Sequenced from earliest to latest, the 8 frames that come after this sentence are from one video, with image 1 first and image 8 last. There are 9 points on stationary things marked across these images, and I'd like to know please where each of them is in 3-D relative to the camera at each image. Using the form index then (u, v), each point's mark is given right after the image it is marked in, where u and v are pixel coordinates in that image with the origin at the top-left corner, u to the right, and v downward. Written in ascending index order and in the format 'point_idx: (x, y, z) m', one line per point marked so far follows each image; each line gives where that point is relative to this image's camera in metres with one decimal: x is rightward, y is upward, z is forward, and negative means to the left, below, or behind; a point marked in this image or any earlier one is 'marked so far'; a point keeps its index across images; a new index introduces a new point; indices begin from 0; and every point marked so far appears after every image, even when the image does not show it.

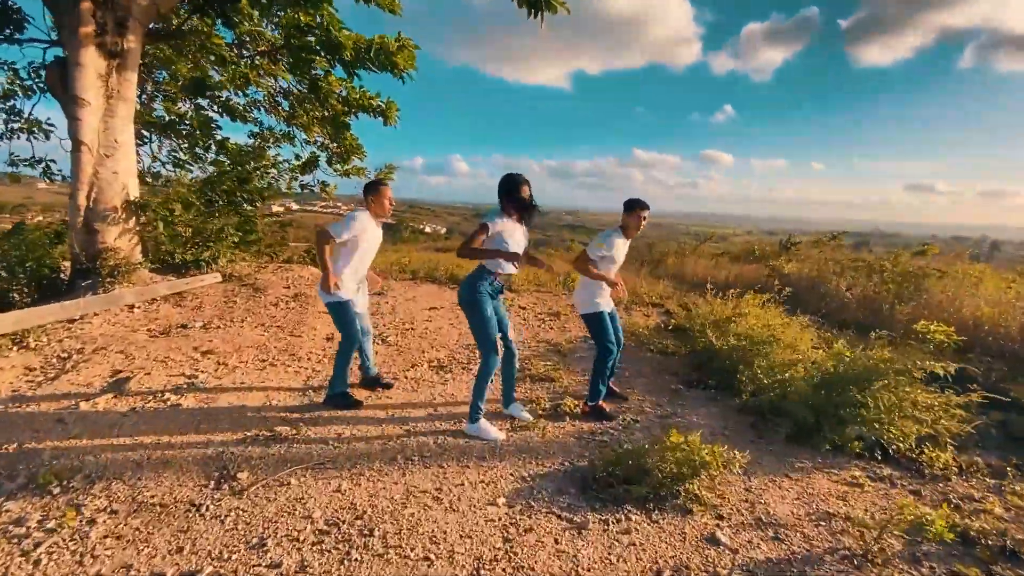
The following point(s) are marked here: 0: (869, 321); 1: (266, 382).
0: (+6.3, -0.6, +8.7) m
1: (-2.3, -0.9, +4.4) m
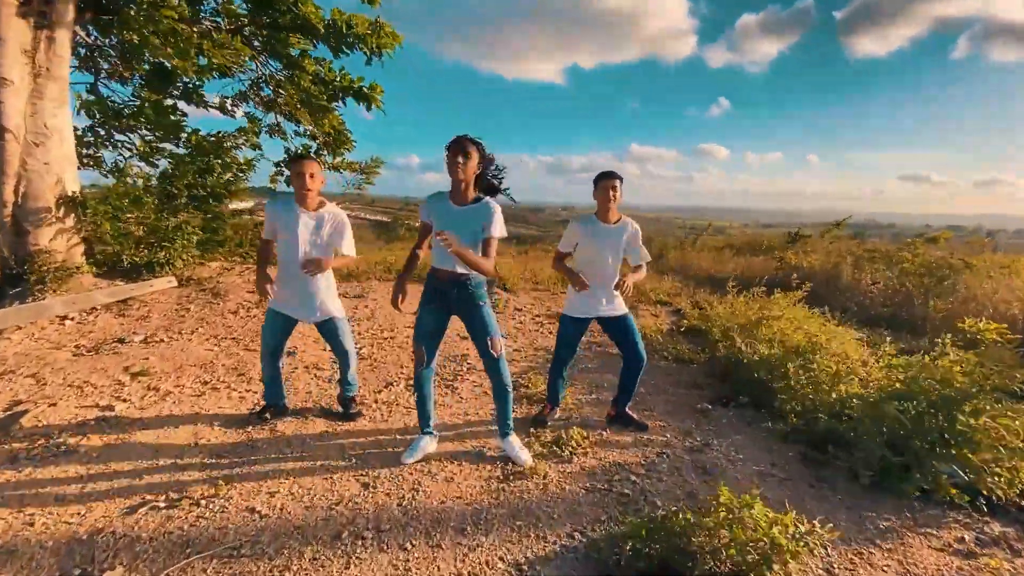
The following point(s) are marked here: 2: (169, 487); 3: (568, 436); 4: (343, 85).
0: (+6.2, -0.5, +7.9) m
1: (-2.3, -0.9, +3.6) m
2: (-1.9, -1.1, +2.7) m
3: (+0.4, -1.0, +3.3) m
4: (-2.8, +3.3, +8.1) m
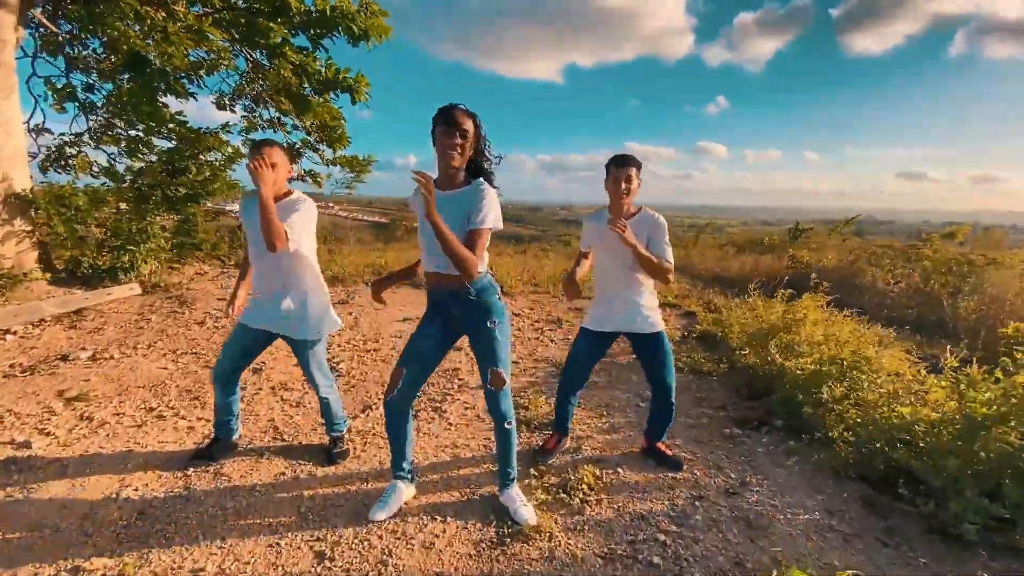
0: (+6.2, -0.5, +7.3) m
1: (-2.3, -1.0, +3.0) m
2: (-1.9, -1.2, +2.1) m
3: (+0.4, -1.1, +2.7) m
4: (-2.9, +3.3, +7.5) m
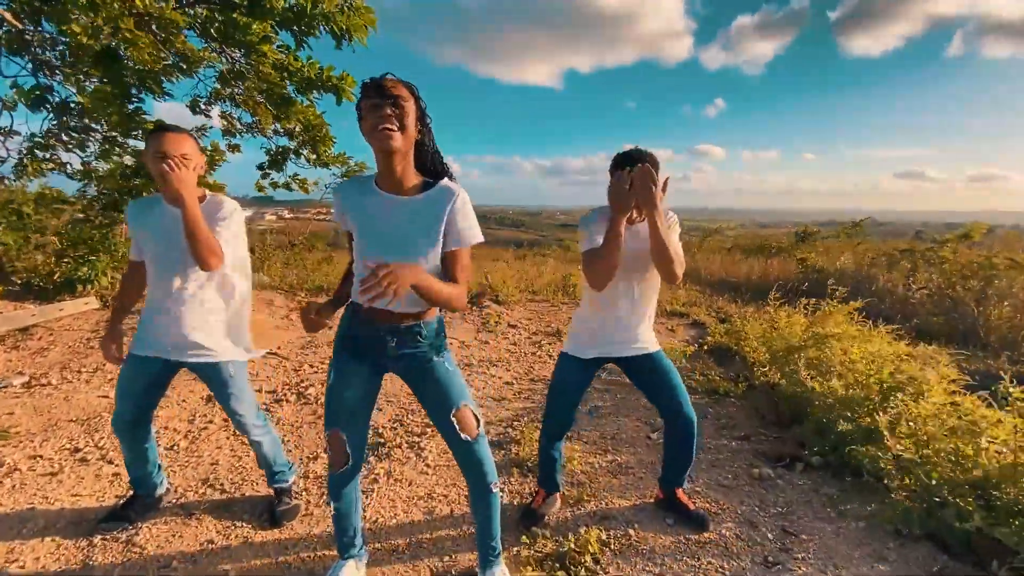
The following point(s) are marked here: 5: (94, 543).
0: (+6.1, -0.5, +6.8) m
1: (-2.4, -1.1, +2.4) m
2: (-2.0, -1.3, +1.6) m
3: (+0.3, -1.2, +2.2) m
4: (-3.0, +3.1, +7.0) m
5: (-1.9, -1.1, +2.2) m
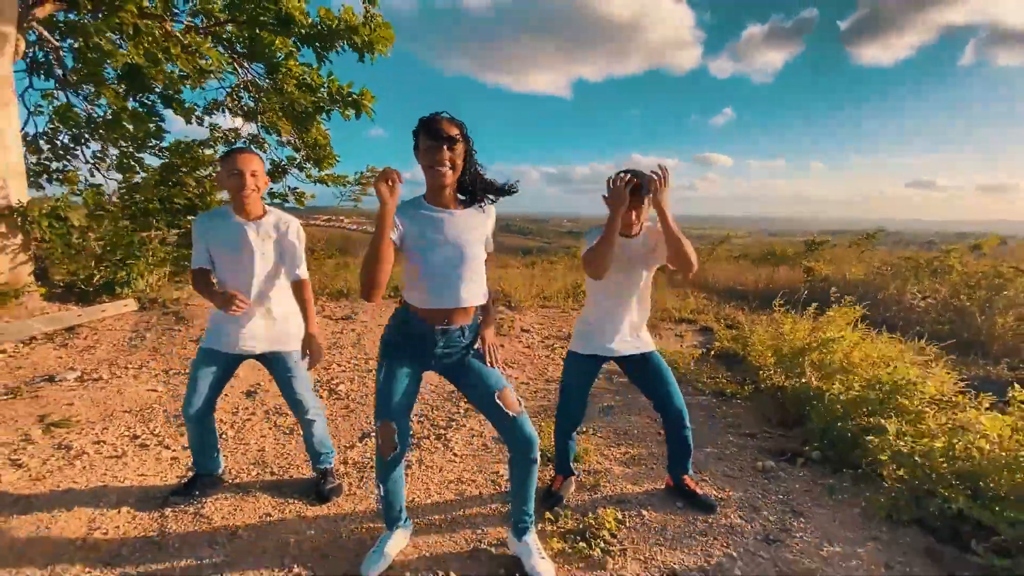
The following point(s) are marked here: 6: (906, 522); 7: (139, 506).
0: (+6.3, -0.7, +6.9) m
1: (-2.3, -1.1, +2.7) m
2: (-1.9, -1.3, +1.8) m
3: (+0.4, -1.2, +2.4) m
4: (-2.8, +3.0, +7.4) m
5: (-1.8, -1.1, +2.5) m
6: (+2.1, -1.3, +2.6) m
7: (-2.0, -1.1, +2.5) m
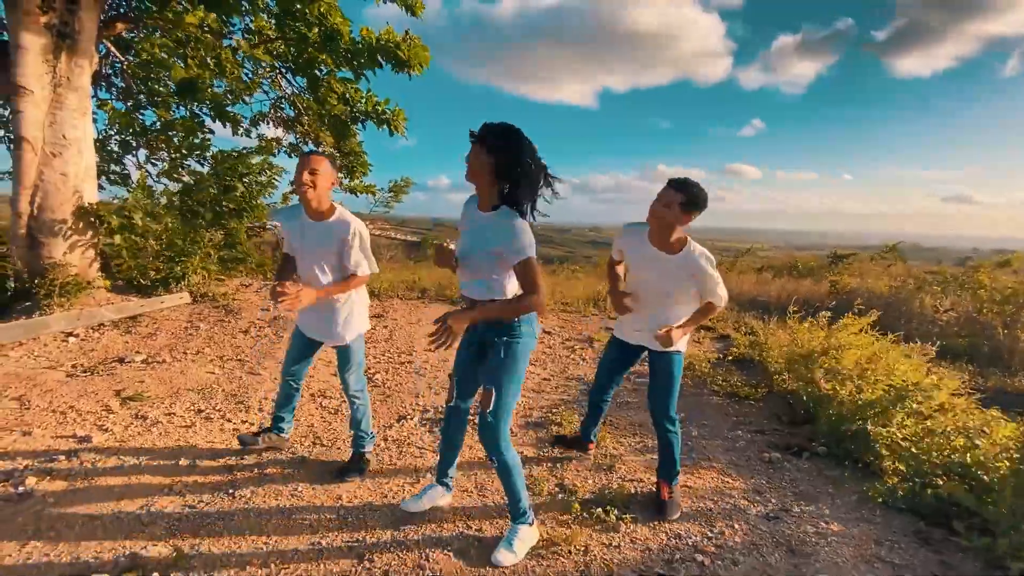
0: (+6.7, -0.9, +7.0) m
1: (-2.1, -1.0, +3.1) m
2: (-1.8, -1.2, +2.2) m
3: (+0.6, -1.2, +2.7) m
4: (-2.3, +3.0, +7.9) m
5: (-1.6, -1.1, +2.8) m
6: (+2.2, -1.3, +2.8) m
7: (-1.8, -1.1, +2.9) m
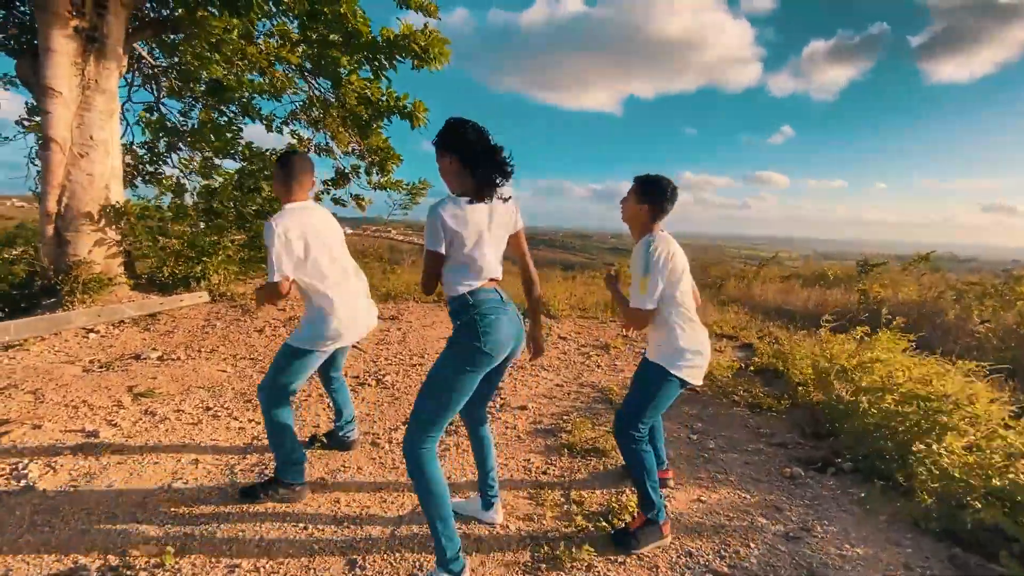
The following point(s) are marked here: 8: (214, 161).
0: (+6.9, -1.0, +6.6) m
1: (-2.1, -1.0, +3.1) m
2: (-1.8, -1.1, +2.2) m
3: (+0.6, -1.2, +2.6) m
4: (-2.0, +3.0, +7.9) m
5: (-1.6, -1.1, +2.8) m
6: (+2.3, -1.3, +2.6) m
7: (-1.8, -1.0, +2.9) m
8: (-4.7, +2.0, +7.6) m
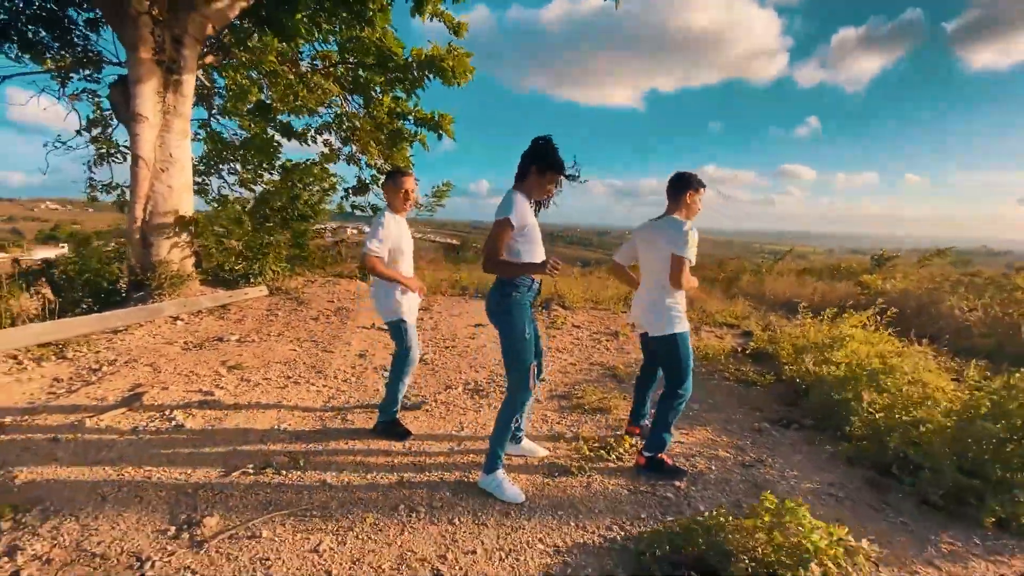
0: (+7.1, -0.9, +7.2) m
1: (-1.9, -0.9, +4.0) m
2: (-1.6, -1.1, +3.1) m
3: (+0.7, -1.1, +3.4) m
4: (-1.7, +3.1, +8.8) m
5: (-1.4, -1.0, +3.7) m
6: (+2.4, -1.2, +3.3) m
7: (-1.6, -1.0, +3.8) m
8: (-4.3, +2.1, +8.5) m
